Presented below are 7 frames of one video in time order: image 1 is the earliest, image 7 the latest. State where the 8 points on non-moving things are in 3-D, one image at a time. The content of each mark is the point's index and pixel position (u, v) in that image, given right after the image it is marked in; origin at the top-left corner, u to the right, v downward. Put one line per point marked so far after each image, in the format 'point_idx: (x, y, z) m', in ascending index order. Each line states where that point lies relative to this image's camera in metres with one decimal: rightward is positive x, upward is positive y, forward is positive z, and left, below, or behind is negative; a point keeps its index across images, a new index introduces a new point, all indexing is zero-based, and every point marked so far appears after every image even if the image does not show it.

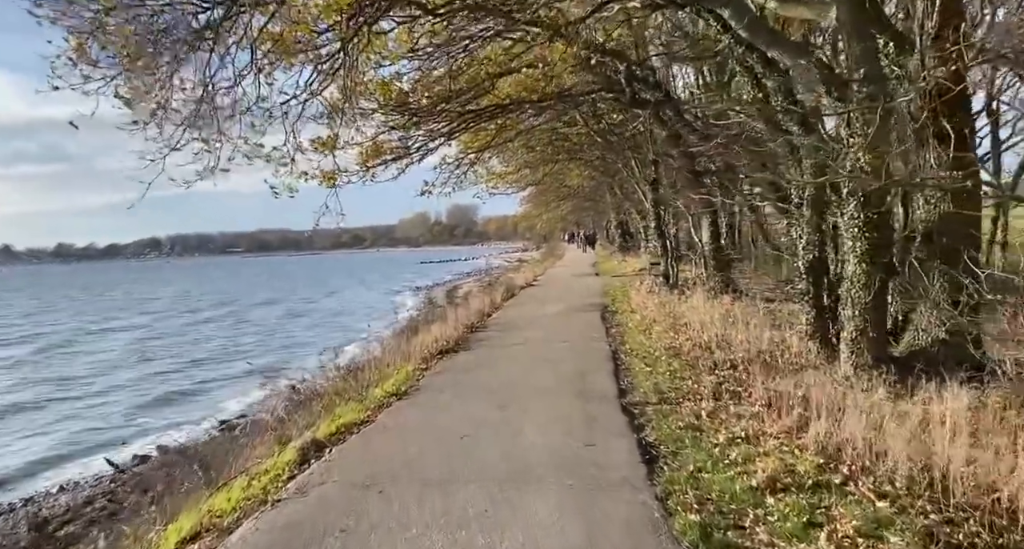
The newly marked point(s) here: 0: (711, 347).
0: (+2.7, -1.0, +10.0) m
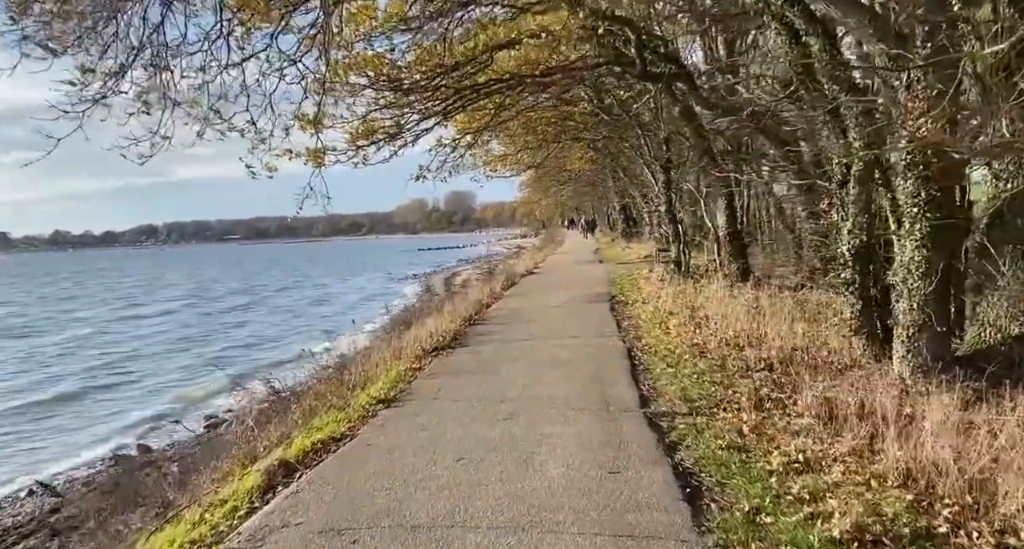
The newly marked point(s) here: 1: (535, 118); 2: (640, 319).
0: (+2.7, -0.8, +8.9) m
1: (+0.6, +4.0, +19.1) m
2: (+2.0, -0.7, +11.9) m
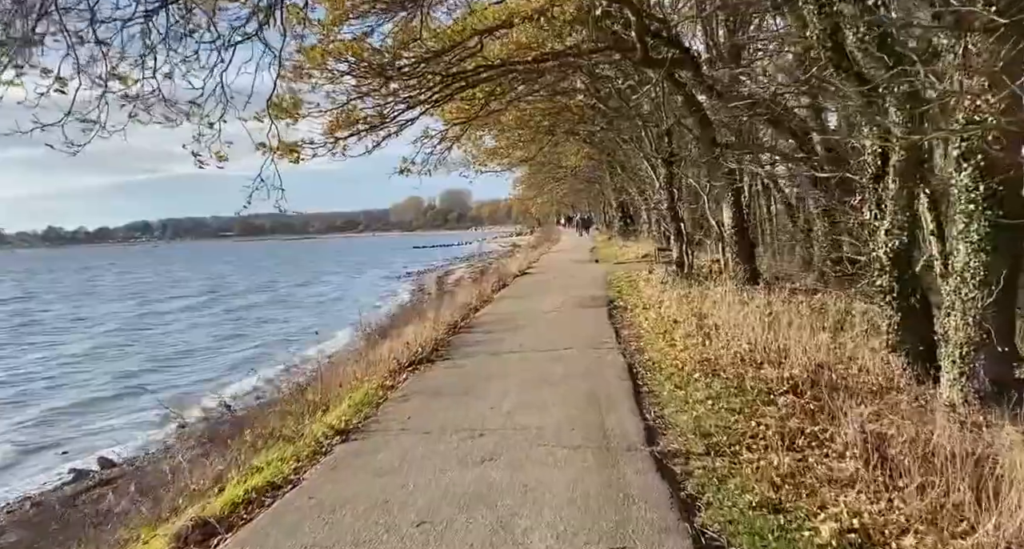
0: (+2.6, -0.9, +7.9) m
1: (+0.4, +4.0, +17.9) m
2: (+1.9, -0.8, +10.8) m
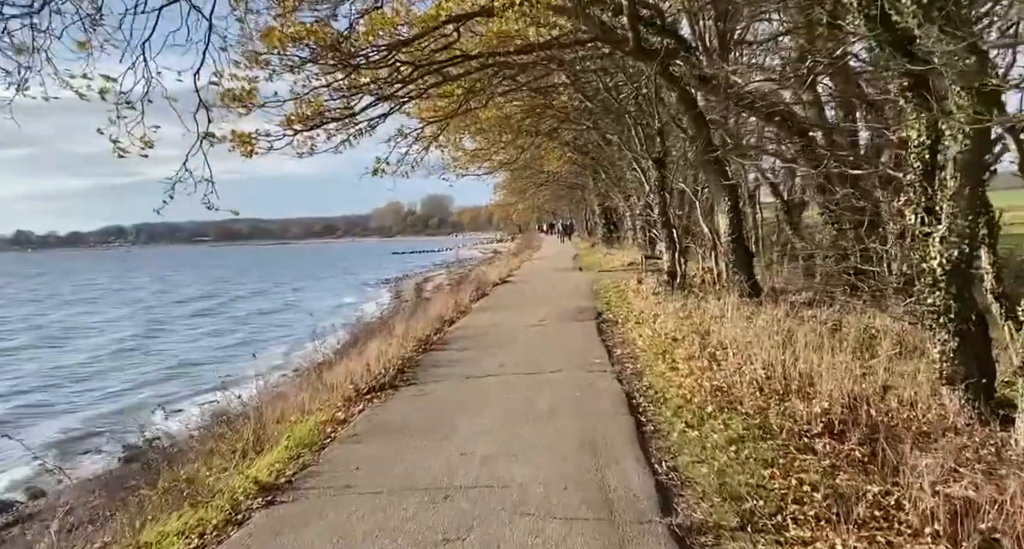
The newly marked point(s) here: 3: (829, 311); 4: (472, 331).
0: (+2.4, -1.0, +6.6) m
1: (0.0, +3.8, +16.7) m
2: (+1.6, -0.9, +9.5) m
3: (+4.4, -0.5, +10.4) m
4: (-0.6, -0.9, +11.5) m
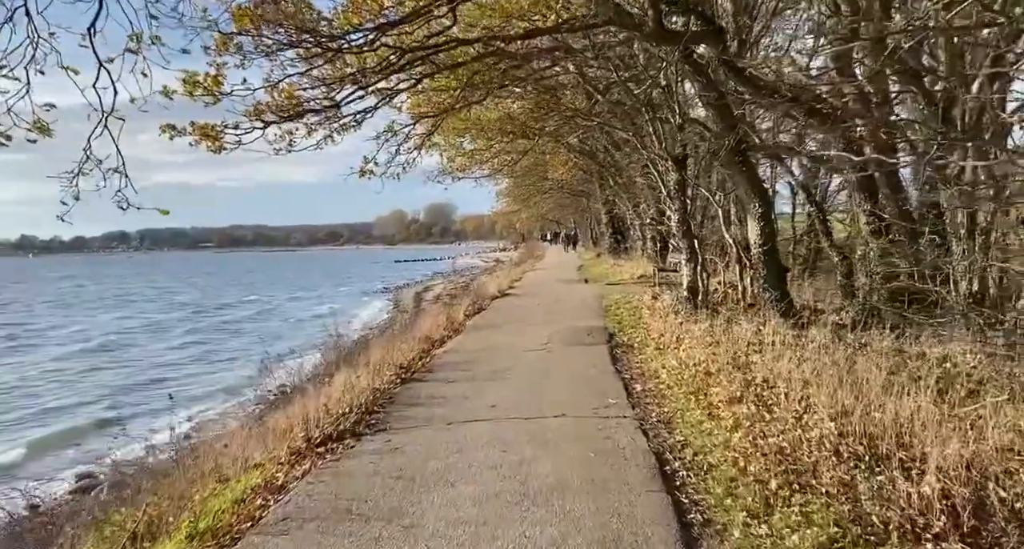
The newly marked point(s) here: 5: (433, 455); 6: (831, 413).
0: (+2.3, -1.2, +5.0) m
1: (0.0, +3.5, +15.1) m
2: (+1.5, -1.1, +7.9) m
3: (+4.4, -0.7, +8.7) m
4: (-0.6, -1.1, +9.8) m
5: (-0.6, -1.3, +5.5) m
6: (+2.4, -1.1, +5.7) m
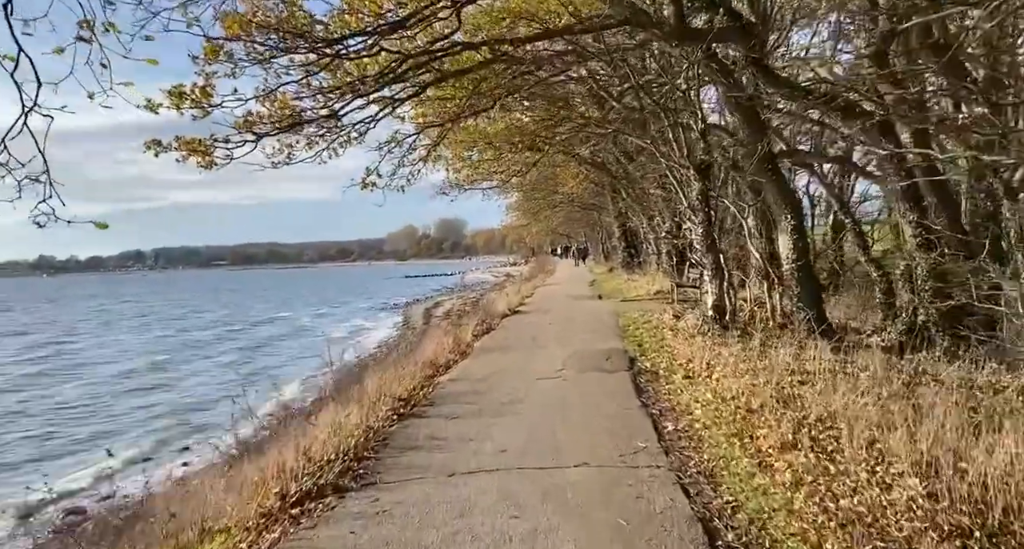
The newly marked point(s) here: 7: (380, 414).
0: (+2.4, -1.3, +4.0) m
1: (+0.2, +3.1, +14.2) m
2: (+1.6, -1.3, +6.9) m
3: (+4.5, -0.9, +7.7) m
4: (-0.5, -1.3, +8.8) m
5: (-0.5, -1.5, +4.5) m
6: (+2.5, -1.2, +4.7) m
7: (-1.3, -1.4, +7.2) m
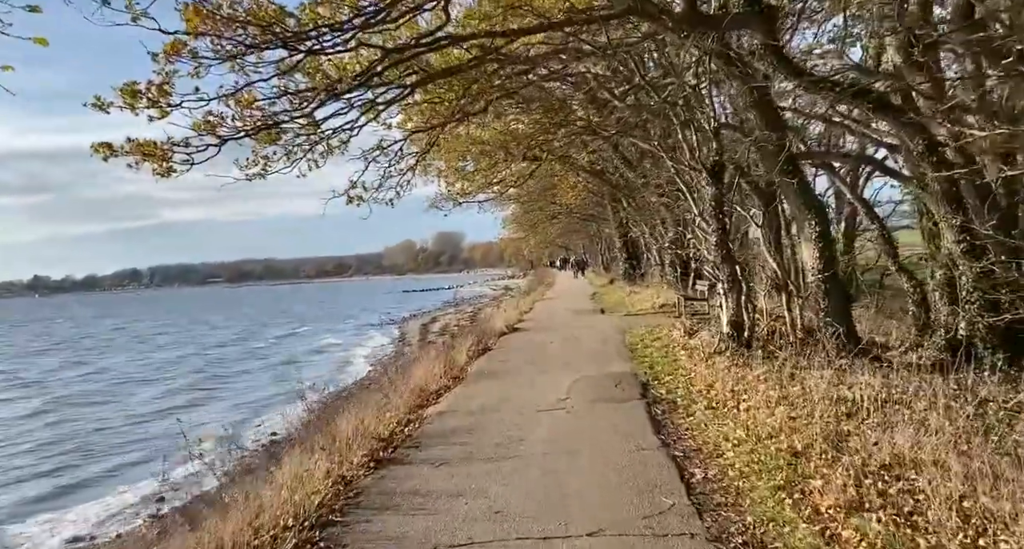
0: (+2.4, -1.4, +2.9) m
1: (+0.1, +2.9, +13.2) m
2: (+1.6, -1.4, +5.8) m
3: (+4.5, -1.0, +6.6) m
4: (-0.5, -1.5, +7.7) m
5: (-0.5, -1.6, +3.4) m
6: (+2.5, -1.3, +3.6) m
7: (-1.3, -1.5, +6.1) m
